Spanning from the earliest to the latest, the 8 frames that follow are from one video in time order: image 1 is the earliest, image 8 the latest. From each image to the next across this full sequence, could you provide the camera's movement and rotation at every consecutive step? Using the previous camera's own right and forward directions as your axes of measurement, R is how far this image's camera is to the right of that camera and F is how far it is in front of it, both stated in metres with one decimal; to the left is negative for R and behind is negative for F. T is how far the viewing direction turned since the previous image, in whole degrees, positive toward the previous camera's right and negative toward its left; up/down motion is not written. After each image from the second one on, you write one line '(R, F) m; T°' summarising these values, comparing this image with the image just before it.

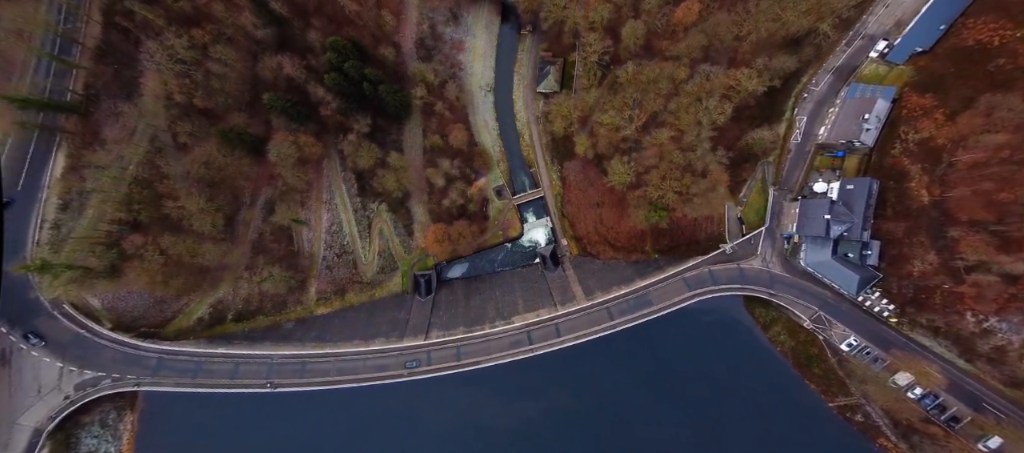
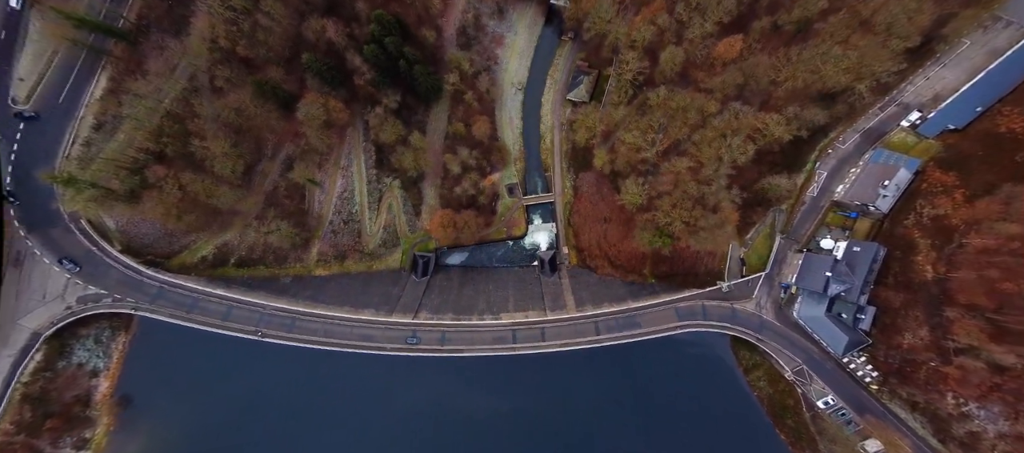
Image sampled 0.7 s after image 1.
(0.0, -0.7) m; -1°
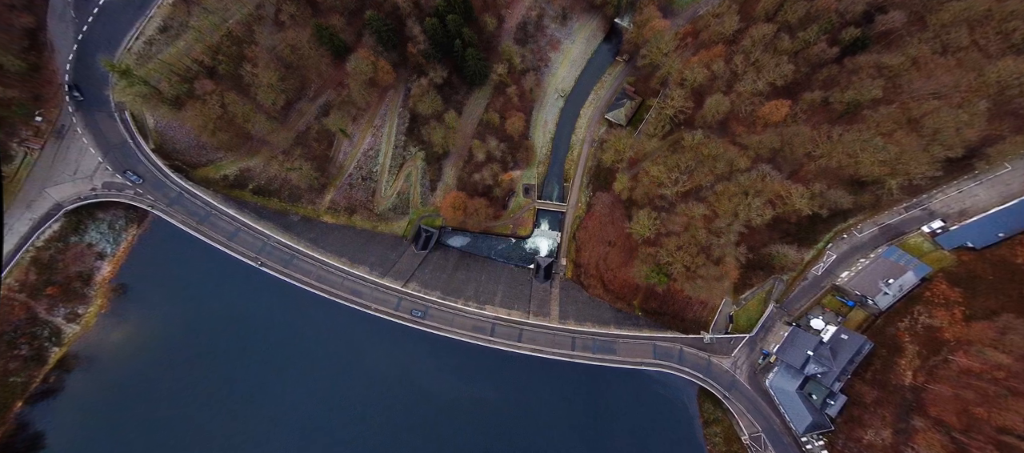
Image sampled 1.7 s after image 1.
(+0.1, -1.0) m; -1°
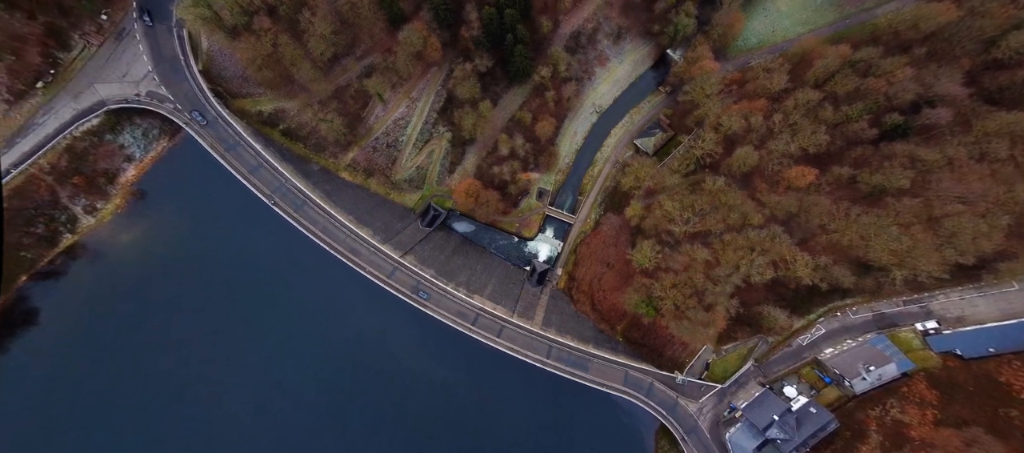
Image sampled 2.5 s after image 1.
(+0.1, -0.9) m; -1°
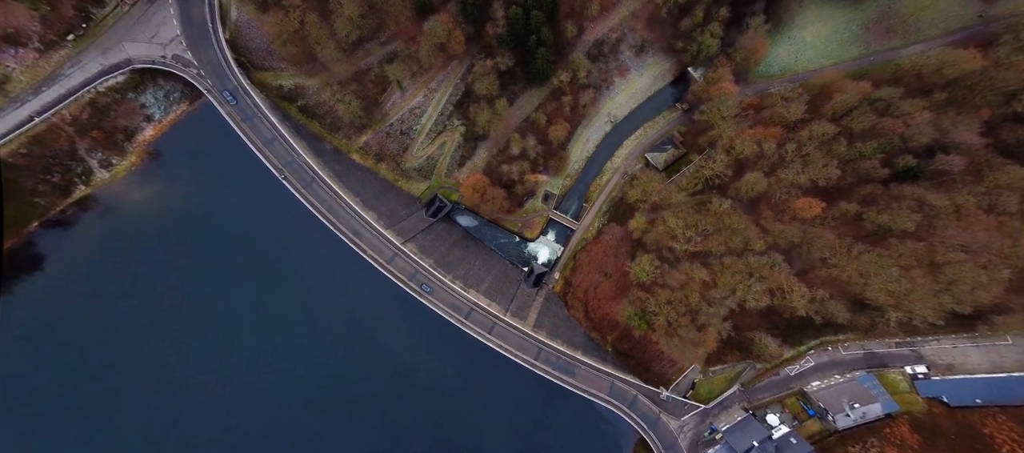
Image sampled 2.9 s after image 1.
(+0.1, -0.4) m; -1°
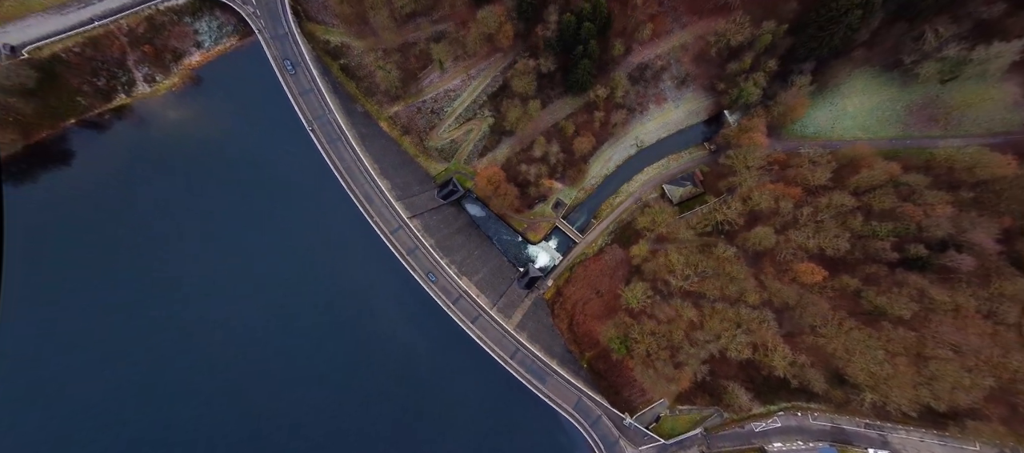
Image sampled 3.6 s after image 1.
(+0.2, -0.7) m; -1°
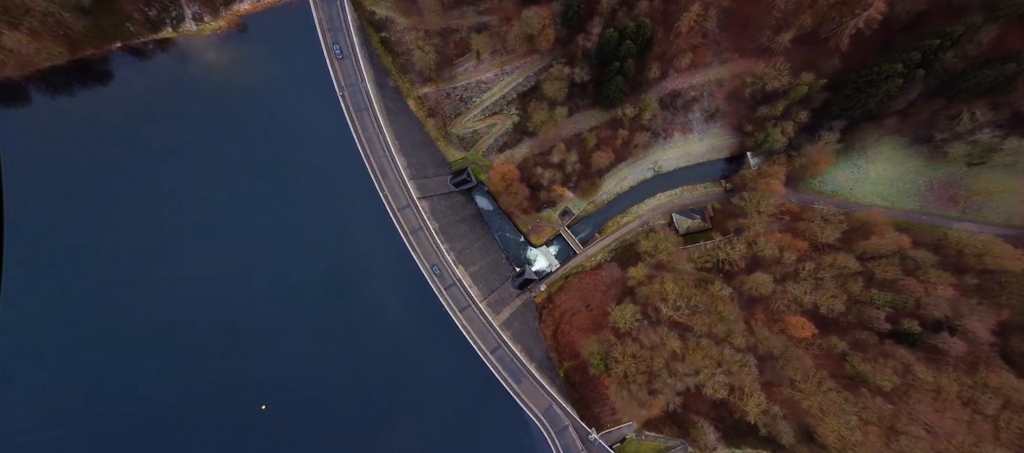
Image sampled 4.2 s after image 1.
(+0.2, -0.6) m; -1°
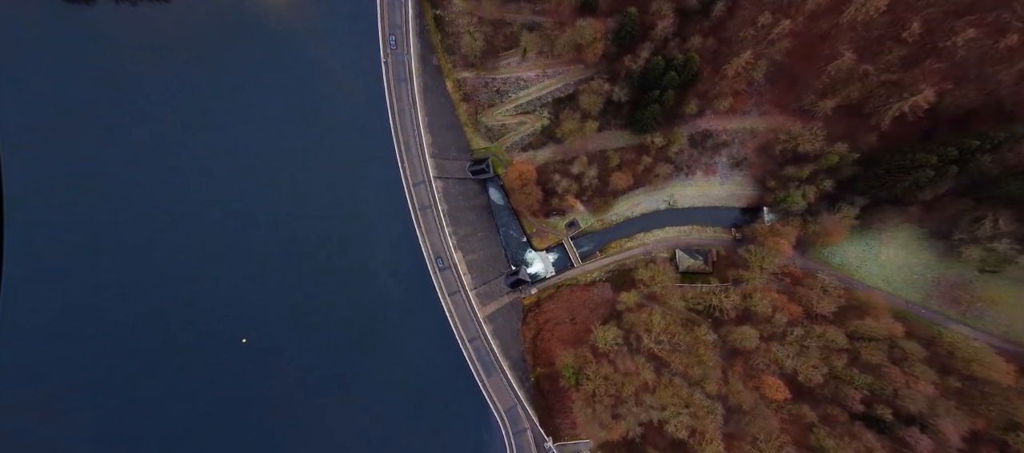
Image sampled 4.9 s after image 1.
(0.0, -0.6) m; -1°
